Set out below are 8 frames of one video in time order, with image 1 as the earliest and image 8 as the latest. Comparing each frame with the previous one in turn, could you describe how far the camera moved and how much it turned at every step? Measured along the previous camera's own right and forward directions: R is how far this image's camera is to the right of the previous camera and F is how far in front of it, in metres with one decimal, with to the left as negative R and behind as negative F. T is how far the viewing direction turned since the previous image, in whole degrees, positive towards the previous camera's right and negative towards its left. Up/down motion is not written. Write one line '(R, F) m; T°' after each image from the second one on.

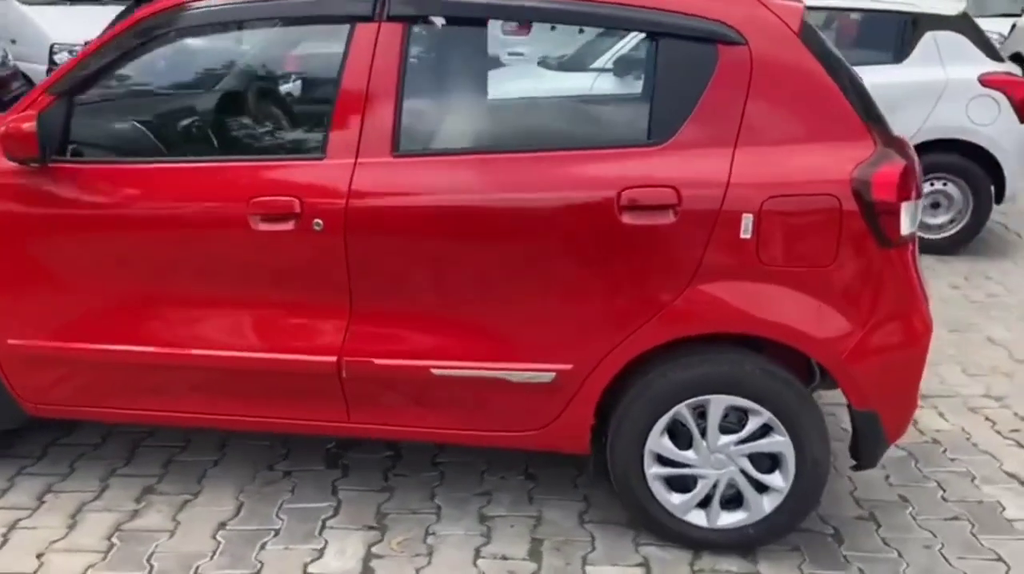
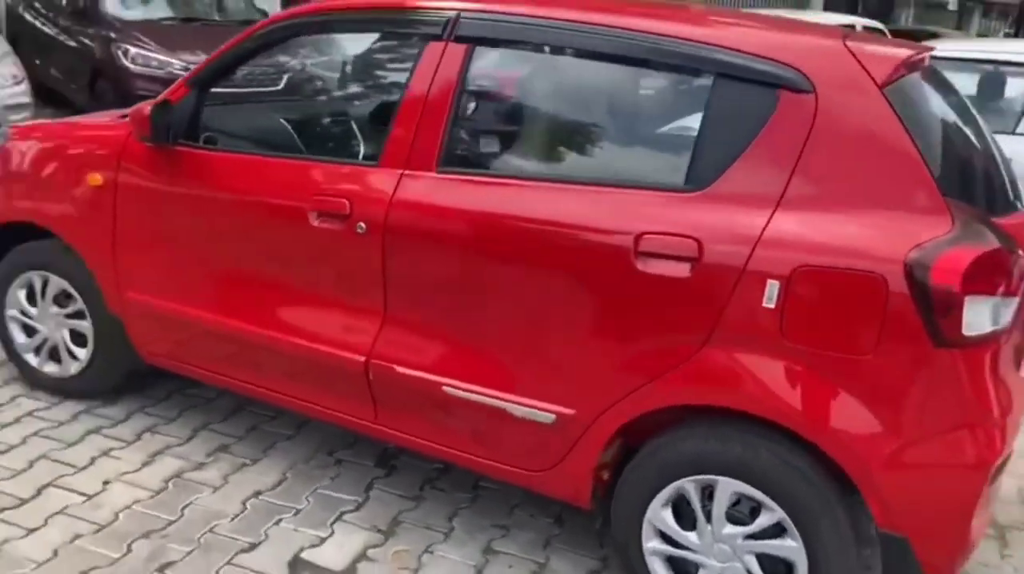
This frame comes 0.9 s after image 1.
(+0.9, +0.2) m; -19°
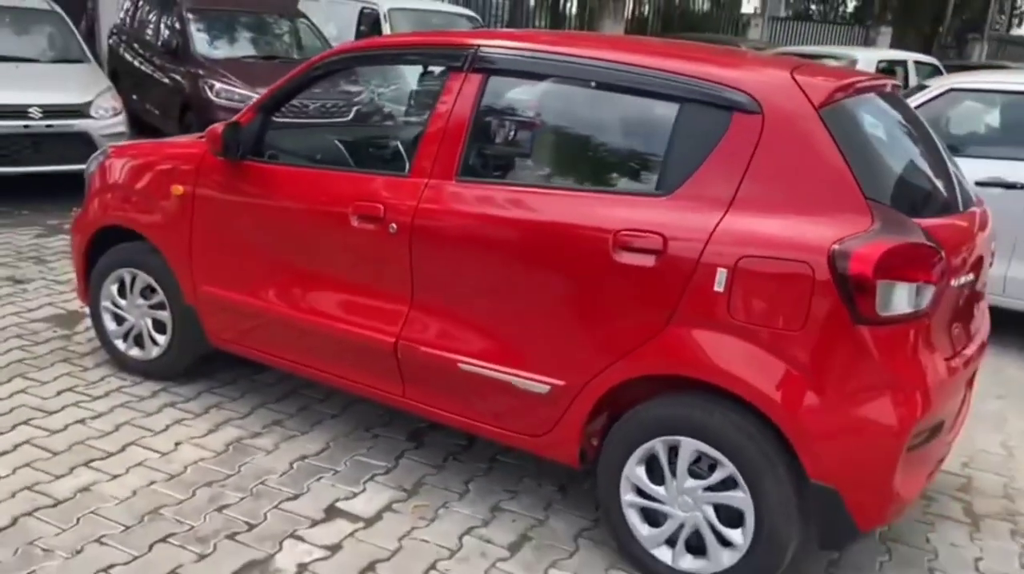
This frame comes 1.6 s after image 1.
(+0.3, -0.5) m; -5°
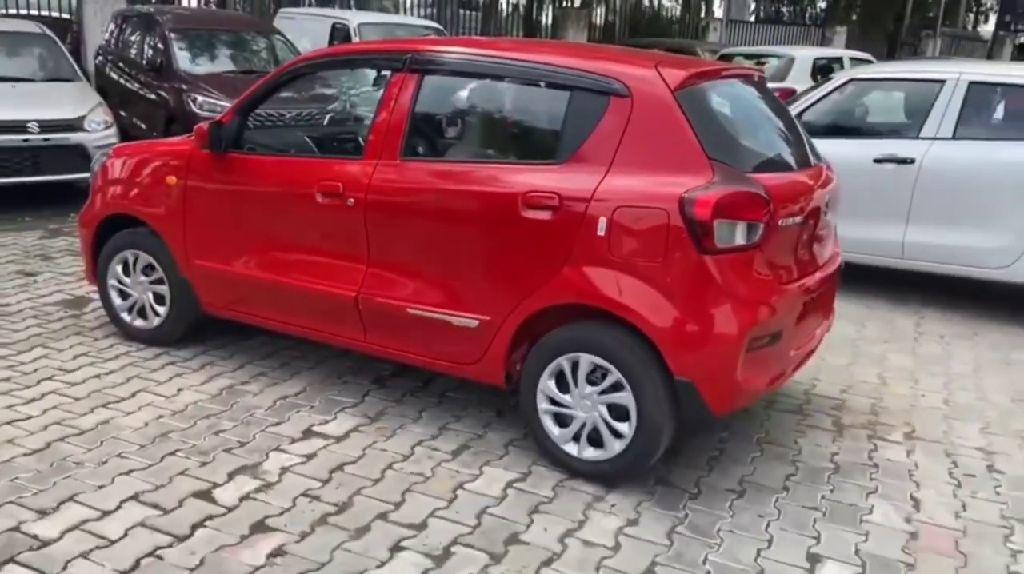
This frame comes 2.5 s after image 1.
(+0.2, -0.8) m; +1°
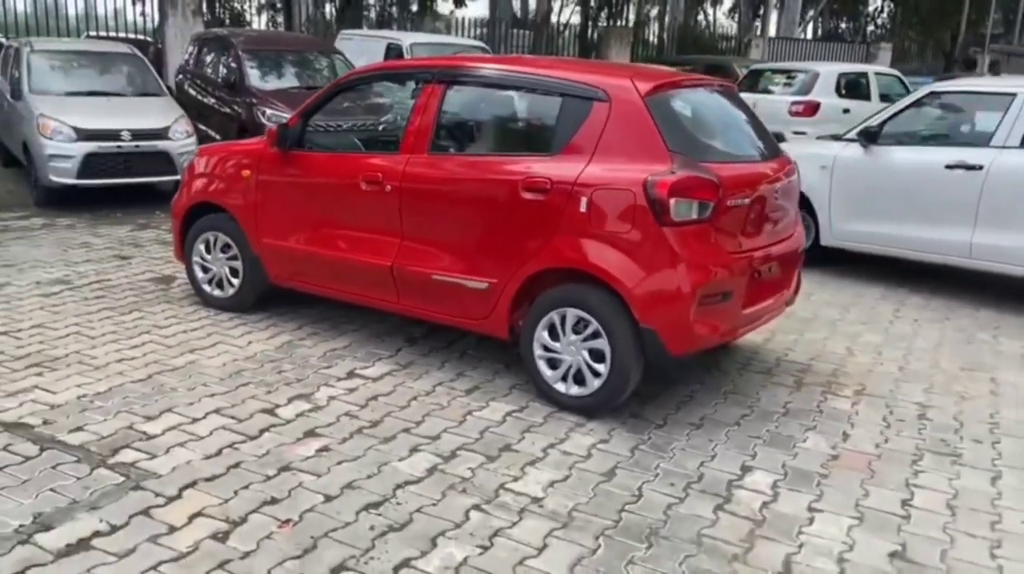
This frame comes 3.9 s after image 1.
(+0.3, -0.9) m; -4°
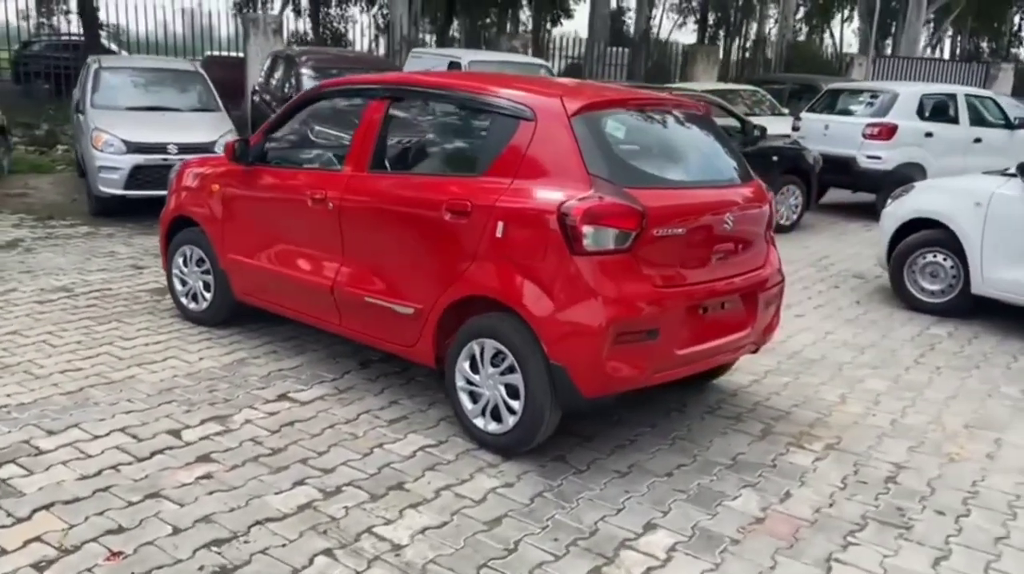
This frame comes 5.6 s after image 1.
(+1.0, +0.3) m; -8°
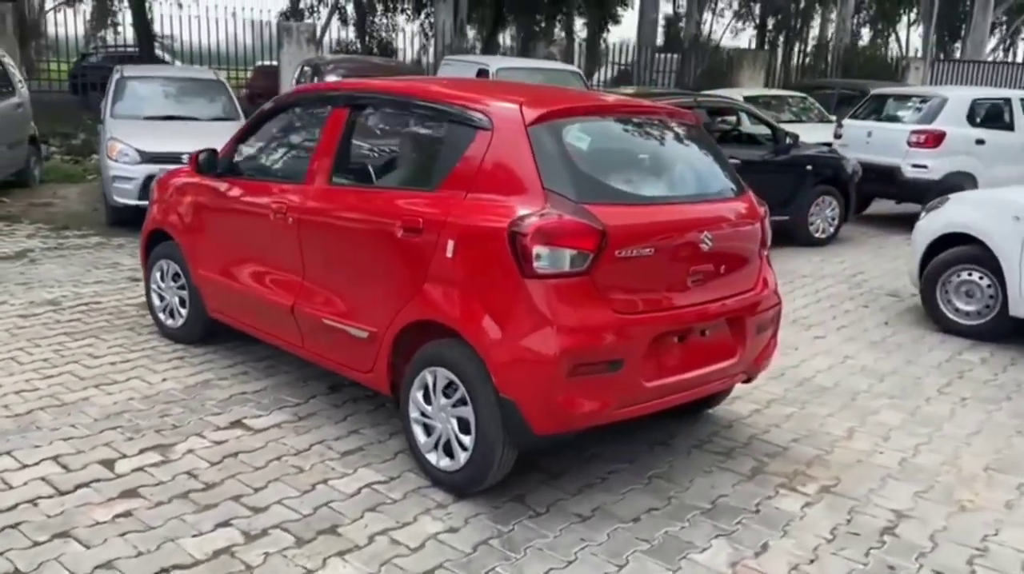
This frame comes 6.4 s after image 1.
(+0.5, +0.4) m; -4°
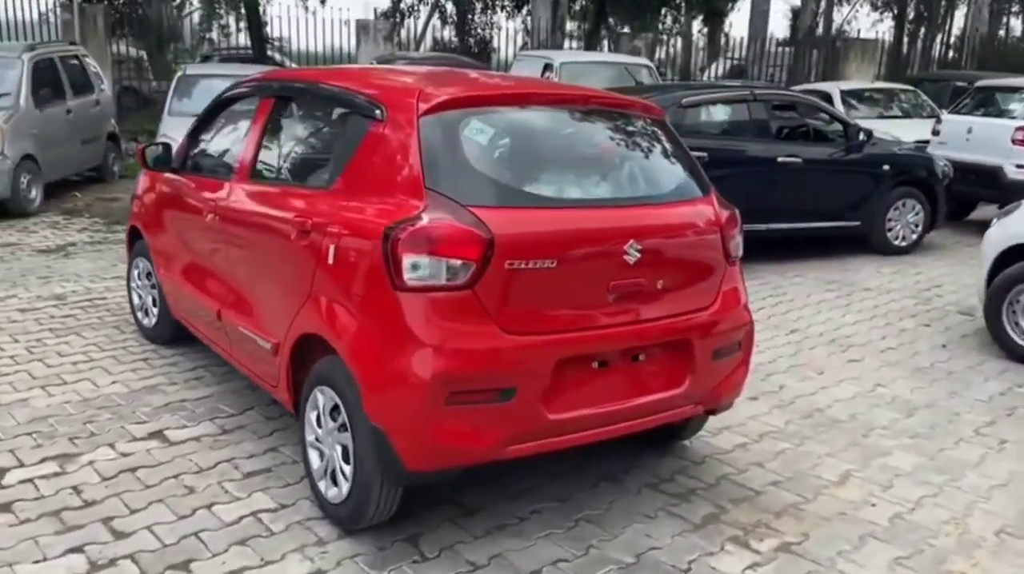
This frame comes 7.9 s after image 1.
(+0.9, +0.6) m; -8°
